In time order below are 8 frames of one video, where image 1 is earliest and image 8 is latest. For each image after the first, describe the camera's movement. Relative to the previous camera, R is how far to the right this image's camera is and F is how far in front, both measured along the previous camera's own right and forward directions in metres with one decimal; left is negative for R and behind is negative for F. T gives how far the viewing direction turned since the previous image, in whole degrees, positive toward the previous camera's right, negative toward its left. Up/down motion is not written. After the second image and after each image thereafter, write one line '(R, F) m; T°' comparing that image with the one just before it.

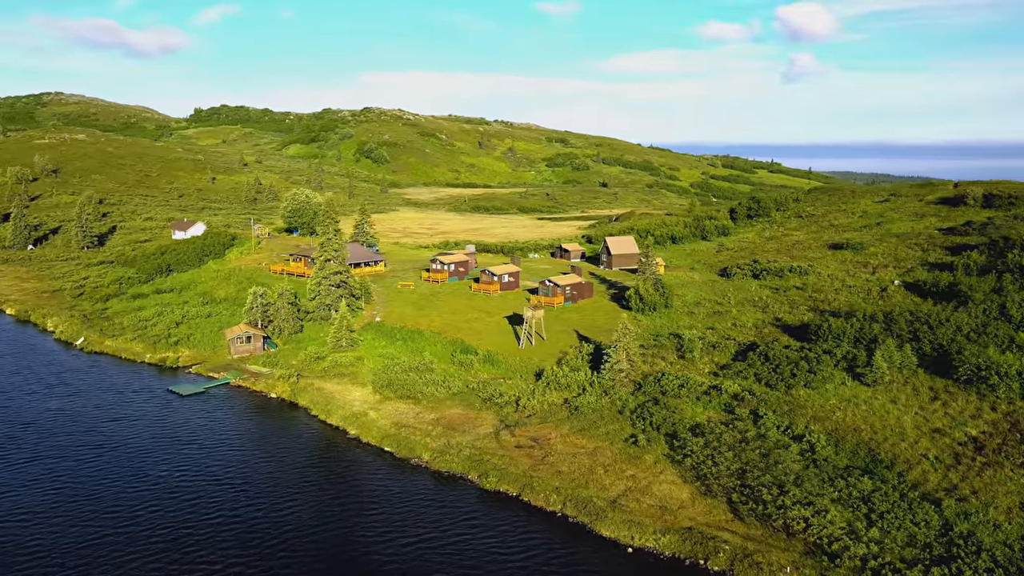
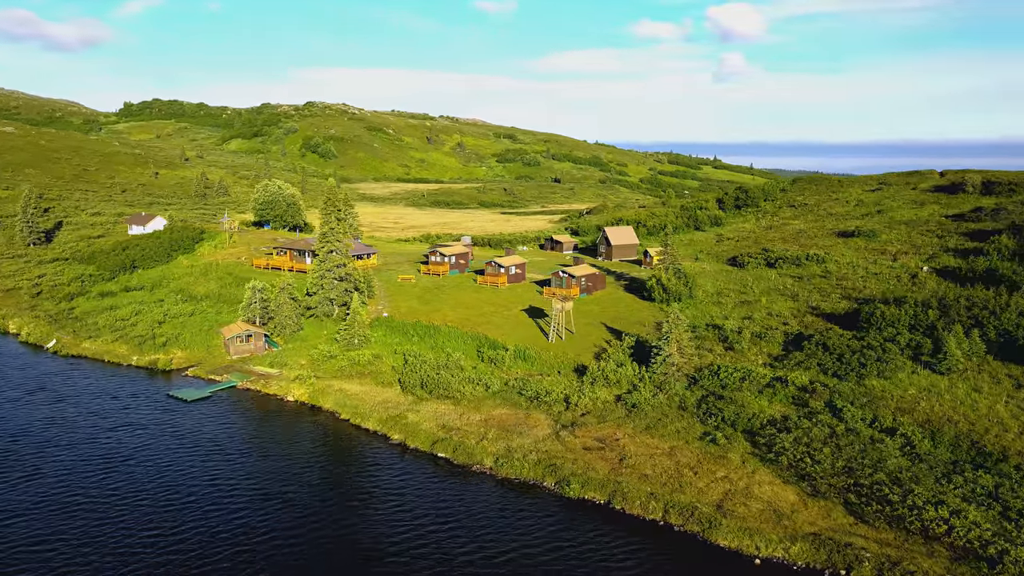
(-6.3, +4.2) m; +4°
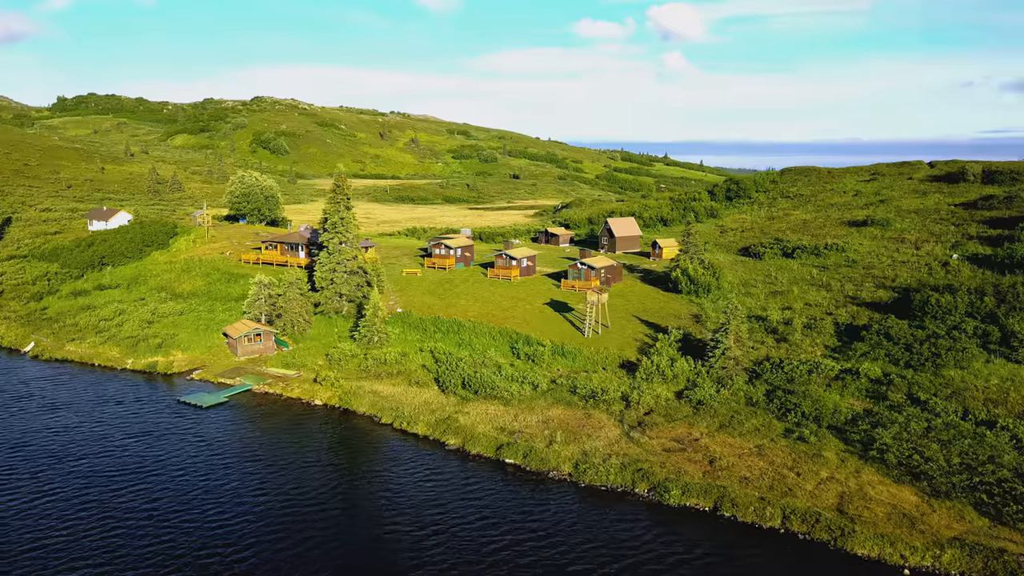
(-5.8, +3.8) m; +4°
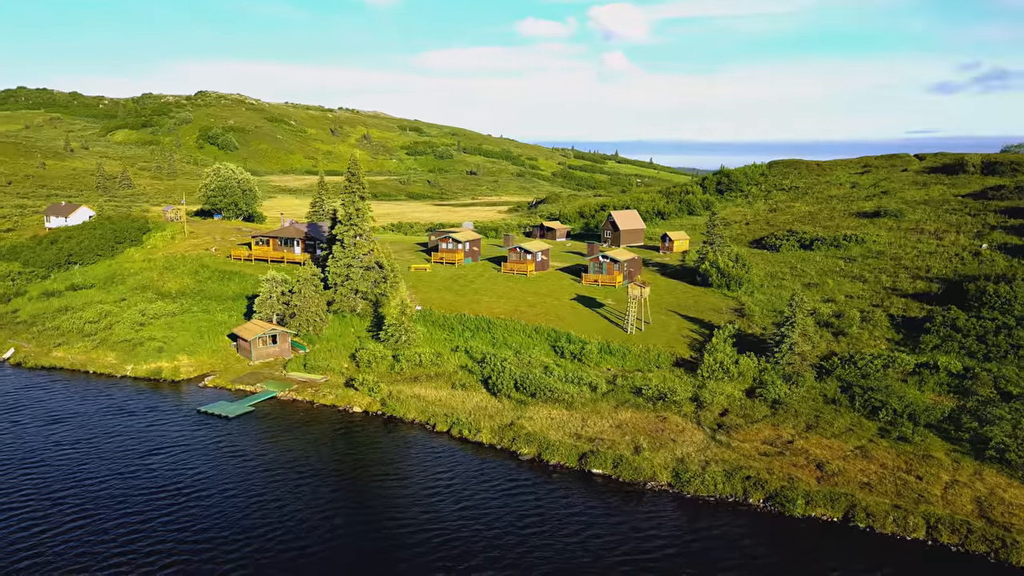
(-5.8, +3.8) m; +4°
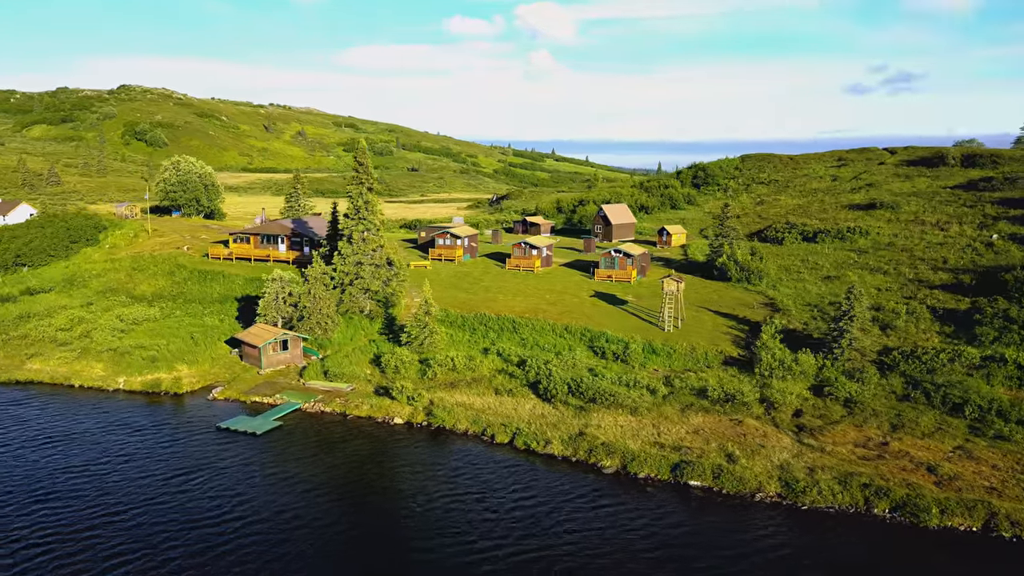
(-5.8, +3.7) m; +5°
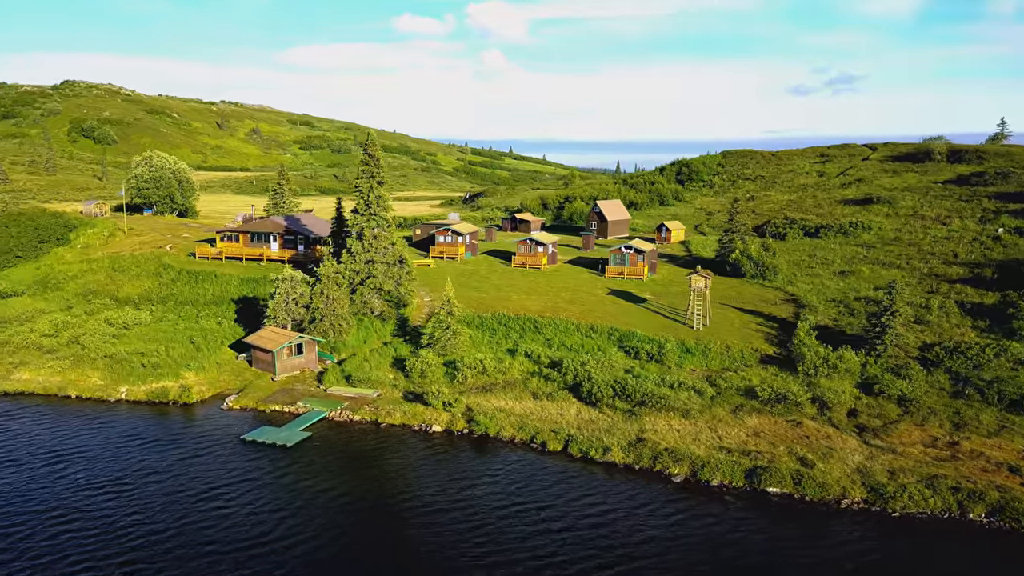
(-4.0, +2.3) m; +3°
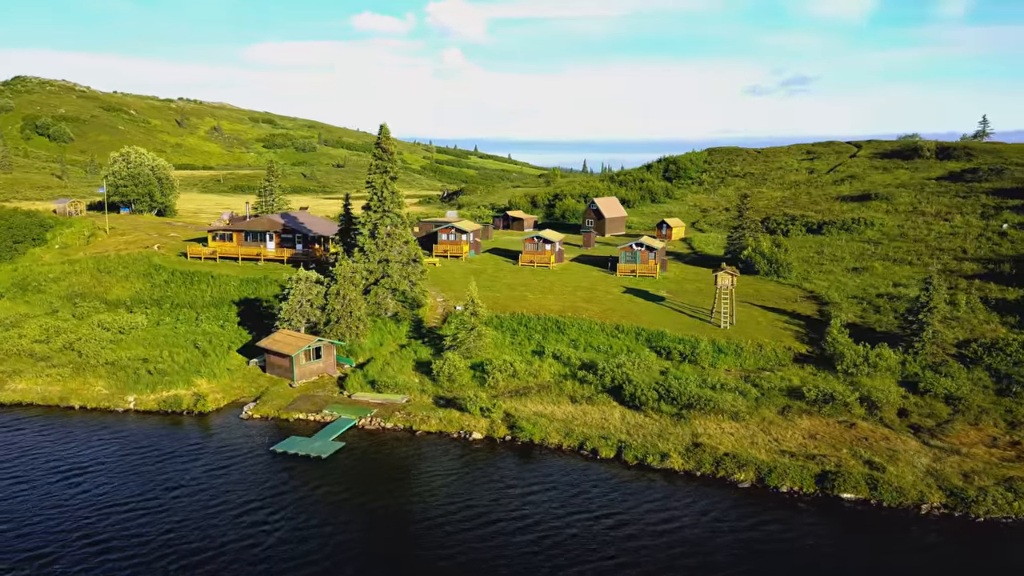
(-3.4, +1.8) m; +3°
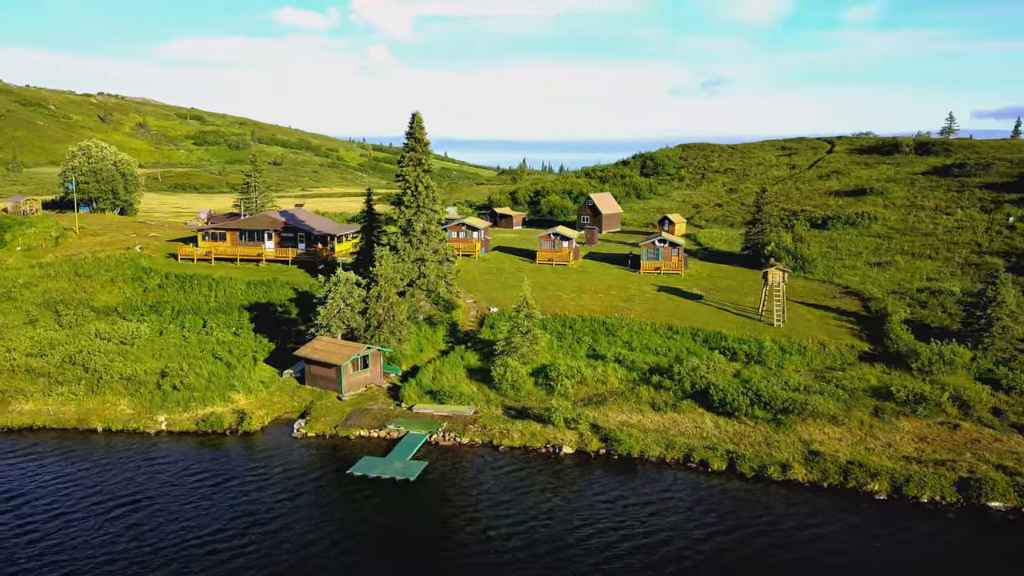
(-6.0, +3.1) m; +5°
